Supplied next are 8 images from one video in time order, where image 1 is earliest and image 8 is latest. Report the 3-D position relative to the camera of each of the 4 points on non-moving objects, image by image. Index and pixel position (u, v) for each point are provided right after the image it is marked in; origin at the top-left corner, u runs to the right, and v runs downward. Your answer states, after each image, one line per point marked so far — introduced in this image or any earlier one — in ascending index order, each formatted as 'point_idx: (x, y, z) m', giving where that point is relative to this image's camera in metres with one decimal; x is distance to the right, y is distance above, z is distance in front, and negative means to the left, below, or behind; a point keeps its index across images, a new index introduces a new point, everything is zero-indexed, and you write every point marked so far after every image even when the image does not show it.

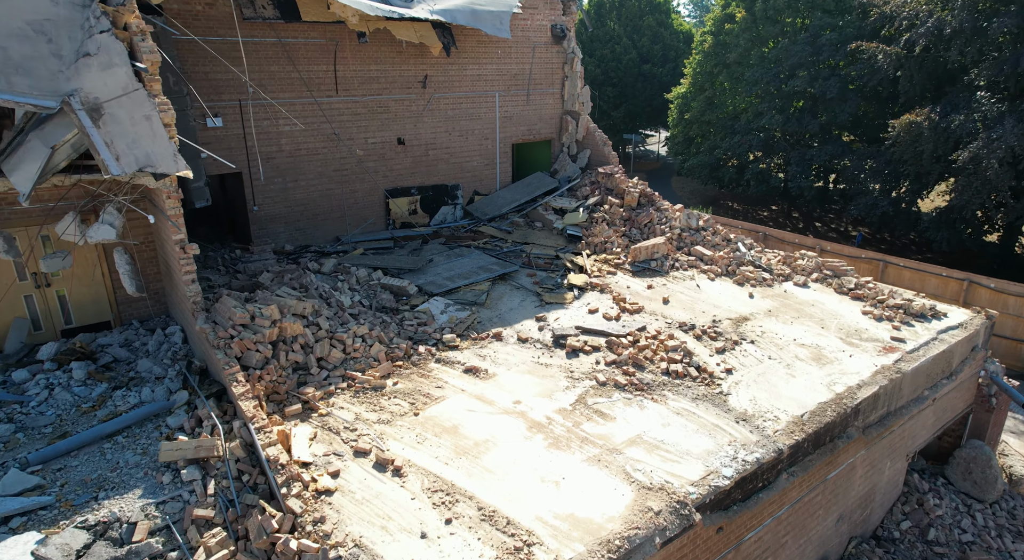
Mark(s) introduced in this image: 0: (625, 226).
0: (+2.8, +1.3, +13.8) m
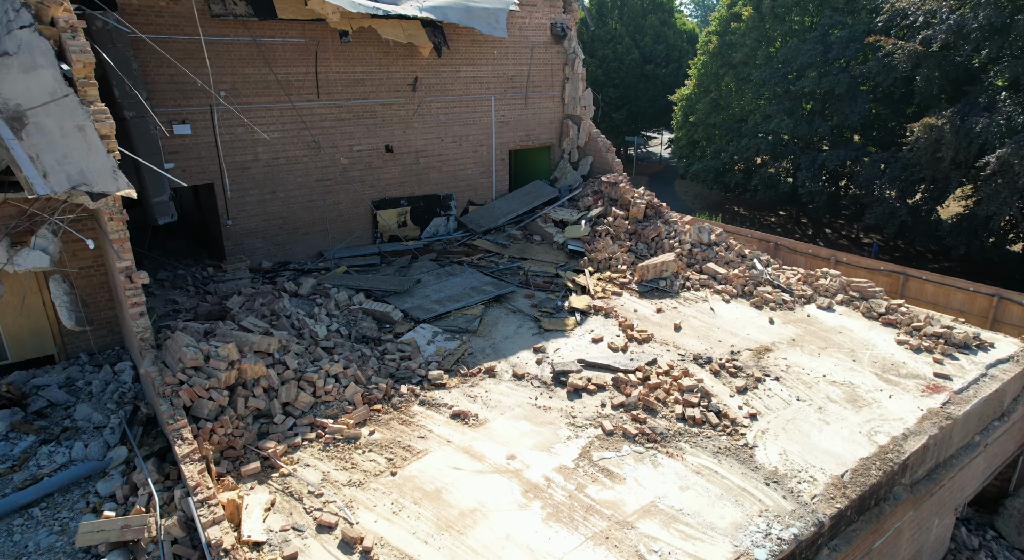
0: (+2.7, +0.9, +12.8) m
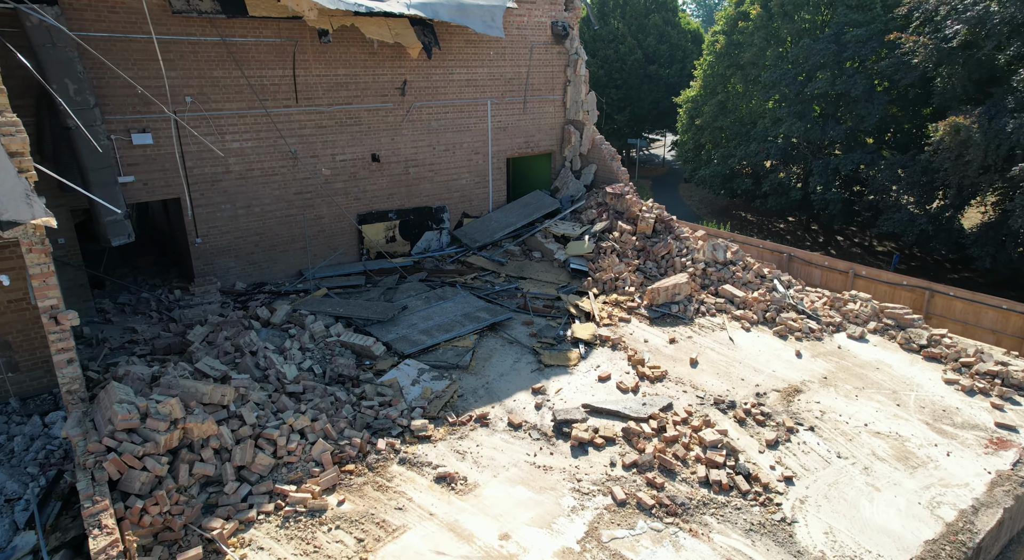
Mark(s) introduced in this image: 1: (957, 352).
0: (+2.6, +0.5, +11.7) m
1: (+6.7, -1.1, +8.5) m
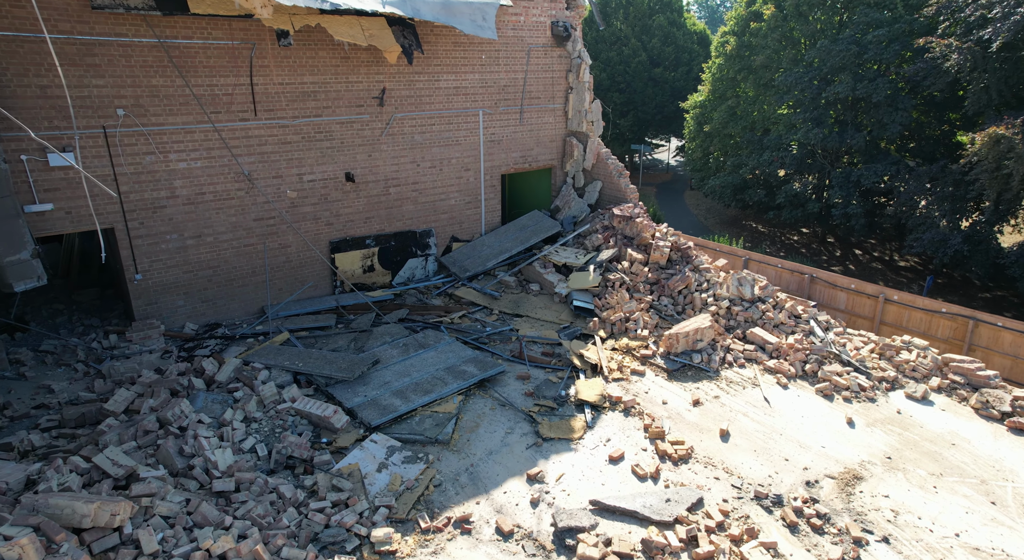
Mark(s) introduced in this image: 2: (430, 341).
0: (+2.5, -0.2, +10.1) m
1: (+6.6, -1.8, +6.9) m
2: (-1.3, -1.0, +9.0) m
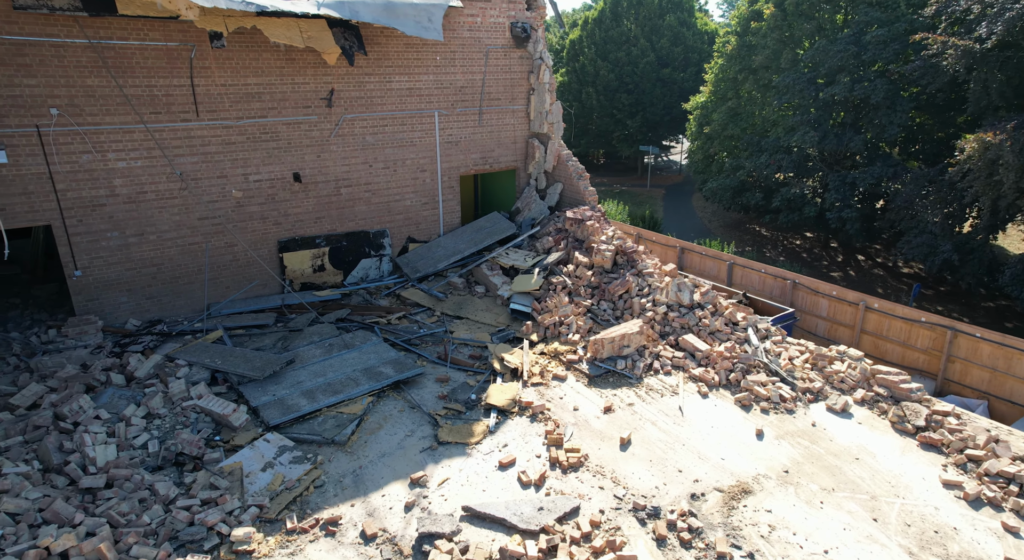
0: (+1.4, -0.3, +10.0) m
1: (+5.3, -1.9, +6.5) m
2: (-2.5, -1.0, +9.0) m
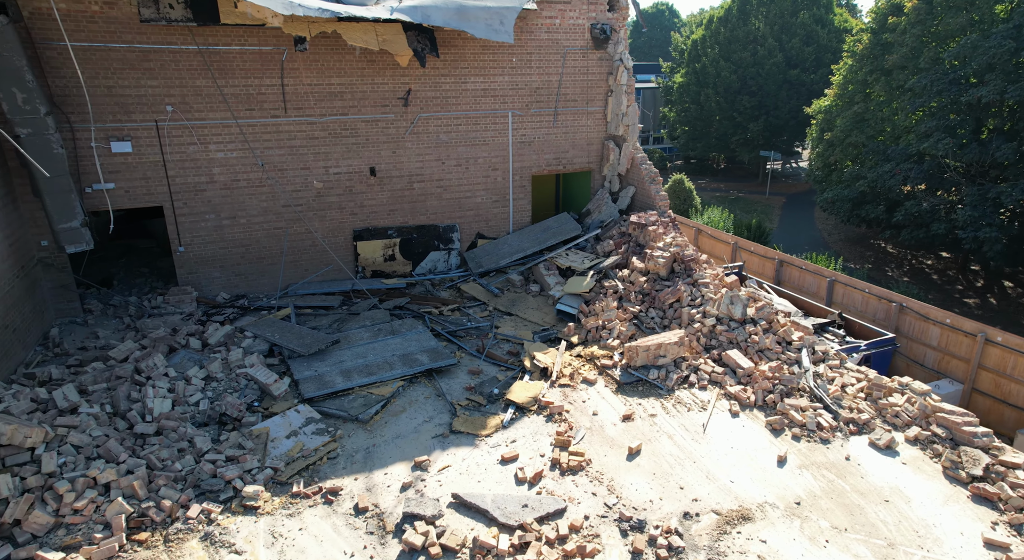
0: (+2.2, -0.4, +9.7) m
1: (+5.2, -2.2, +5.5) m
2: (-1.9, -0.8, +9.5) m
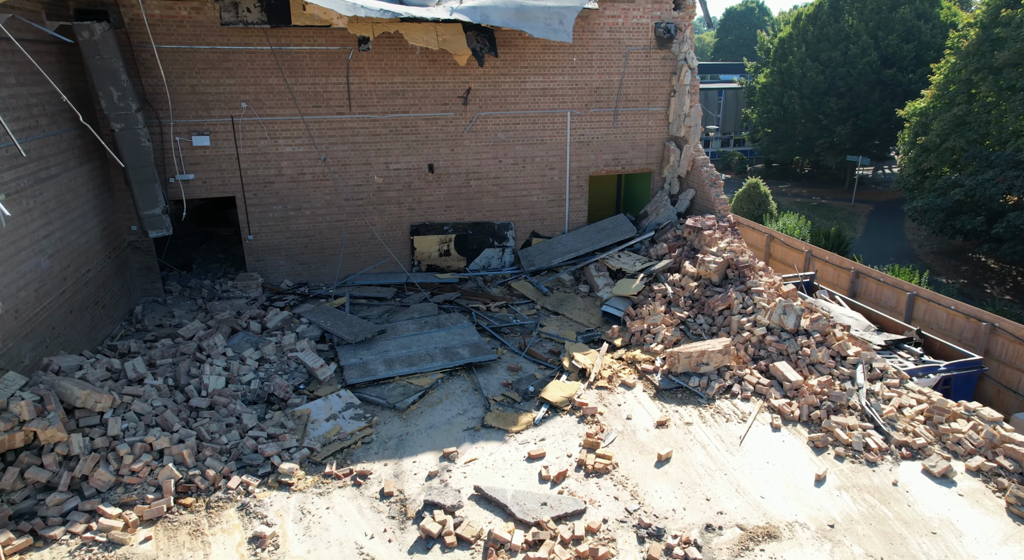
0: (+3.0, -0.5, +9.3) m
1: (+5.3, -2.4, +4.9) m
2: (-1.1, -0.7, +9.7) m
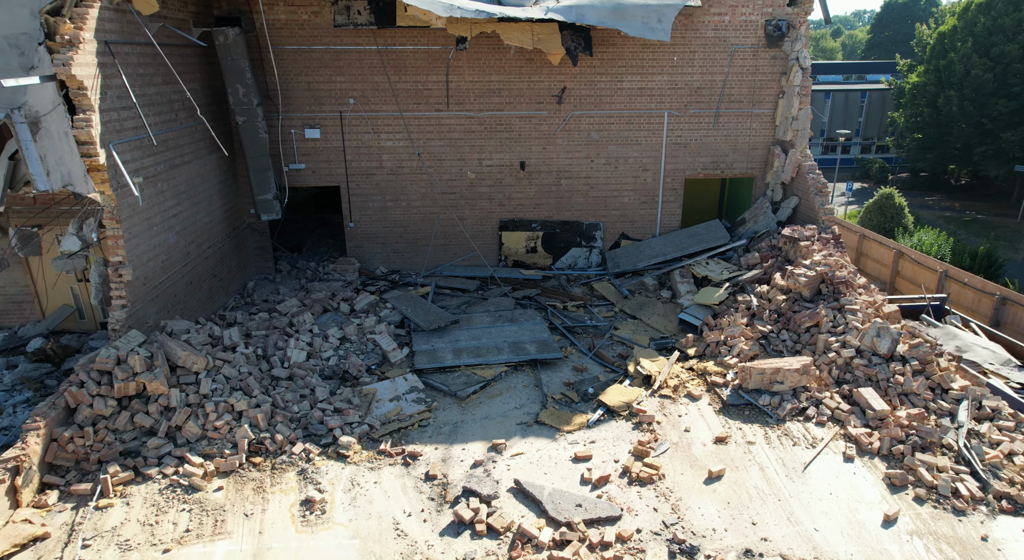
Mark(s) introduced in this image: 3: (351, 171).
0: (+4.1, -0.7, +8.6) m
1: (+5.4, -2.7, +3.8) m
2: (+0.1, -0.6, +9.8) m
3: (-3.4, +2.3, +12.0) m
